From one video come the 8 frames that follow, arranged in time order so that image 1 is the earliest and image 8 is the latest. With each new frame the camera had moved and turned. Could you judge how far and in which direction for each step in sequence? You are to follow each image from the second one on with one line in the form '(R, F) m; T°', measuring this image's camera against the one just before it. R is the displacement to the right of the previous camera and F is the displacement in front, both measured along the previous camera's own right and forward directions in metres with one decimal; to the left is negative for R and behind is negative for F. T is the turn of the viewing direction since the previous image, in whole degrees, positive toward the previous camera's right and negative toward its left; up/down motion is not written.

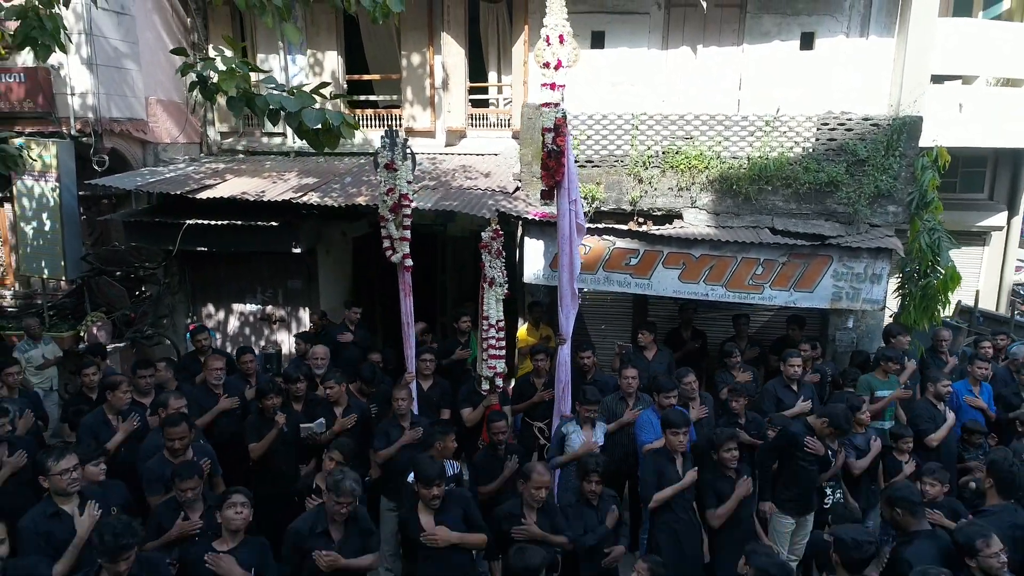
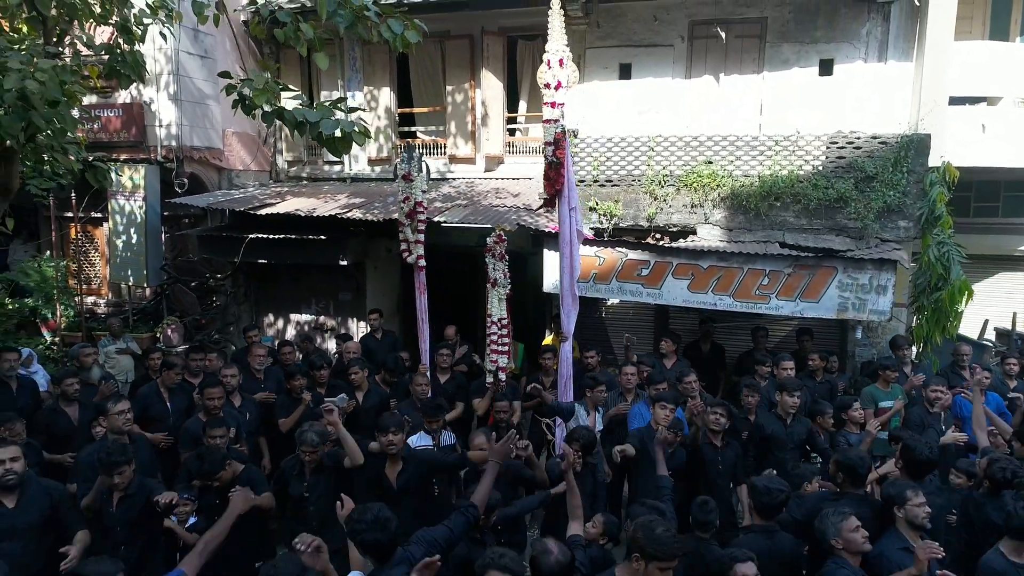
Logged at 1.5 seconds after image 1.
(+0.8, -0.6) m; -7°
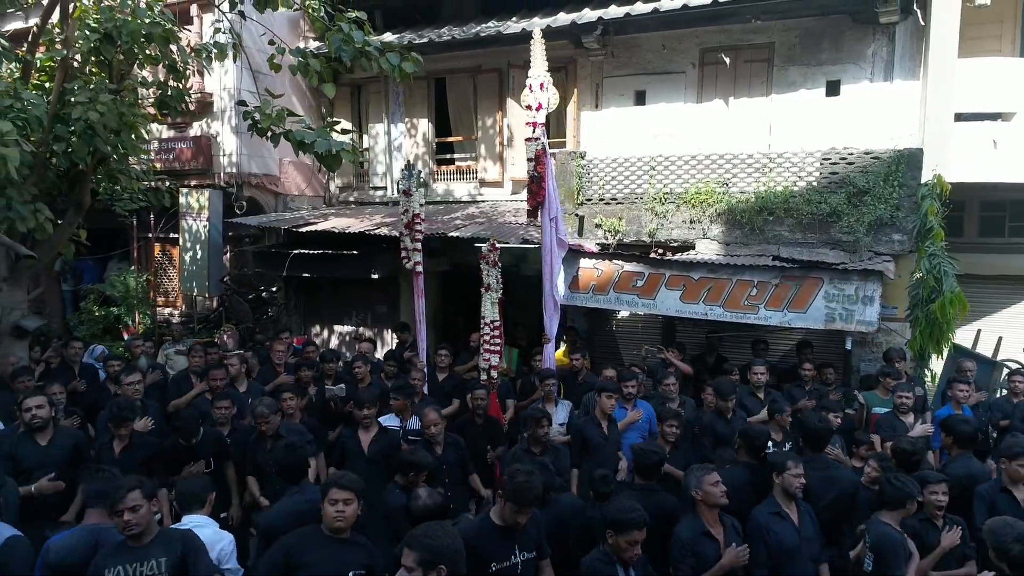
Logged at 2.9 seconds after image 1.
(+1.1, -0.5) m; -8°
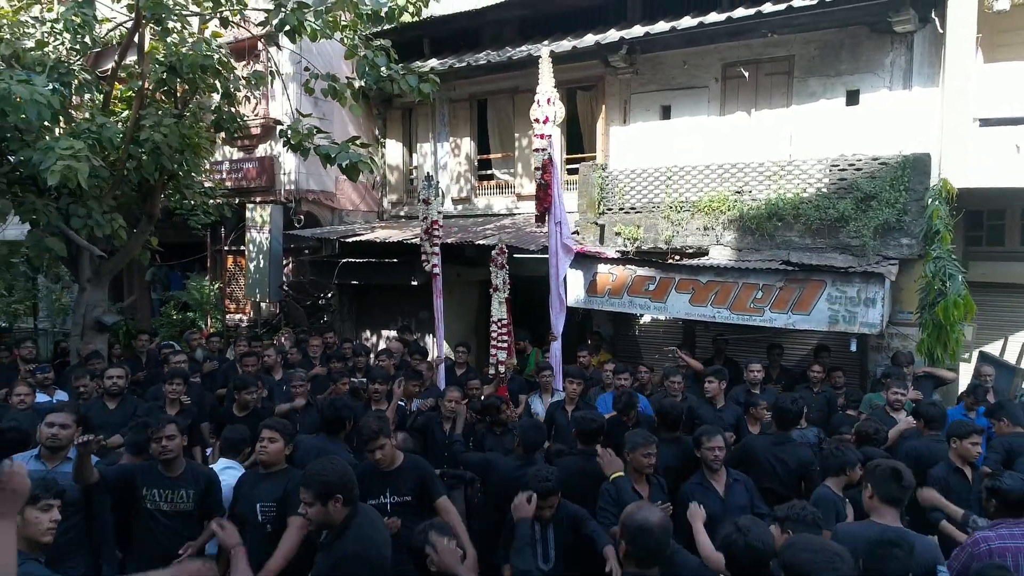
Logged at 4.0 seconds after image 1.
(+0.9, -0.5) m; -7°
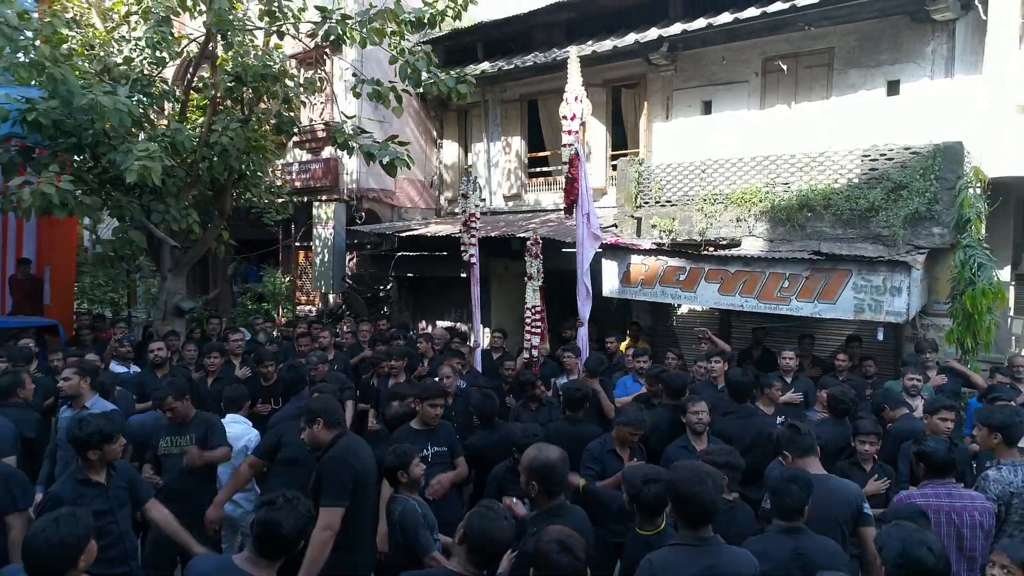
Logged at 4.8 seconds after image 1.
(+0.6, -0.5) m; -7°
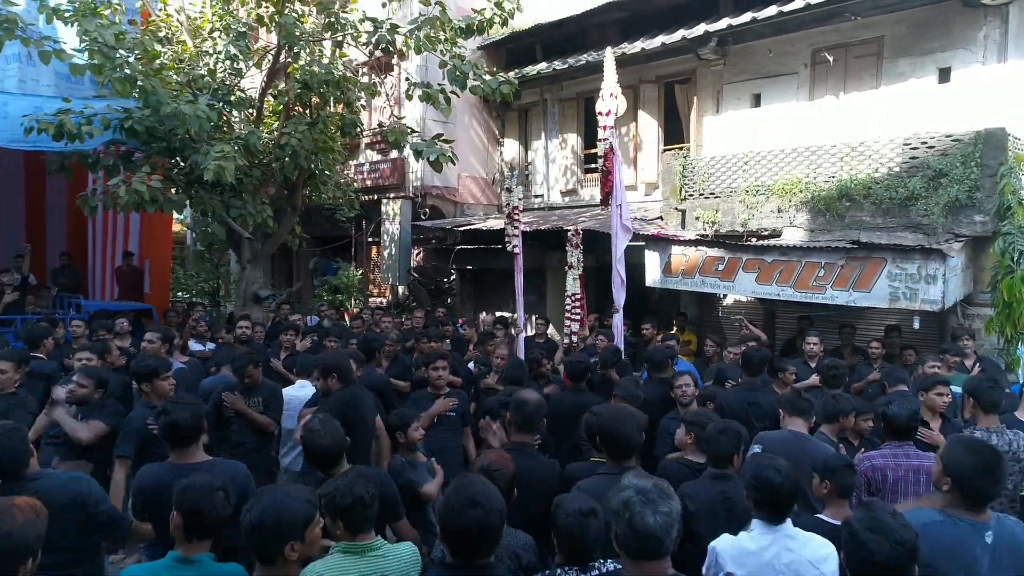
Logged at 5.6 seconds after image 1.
(+0.6, -0.5) m; -7°
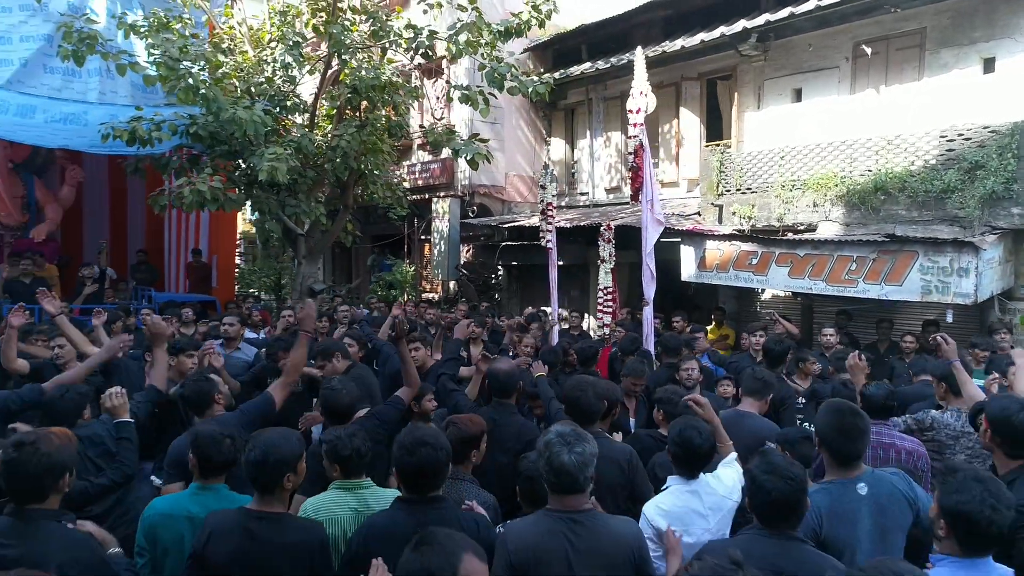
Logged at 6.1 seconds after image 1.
(+0.4, -0.3) m; -5°
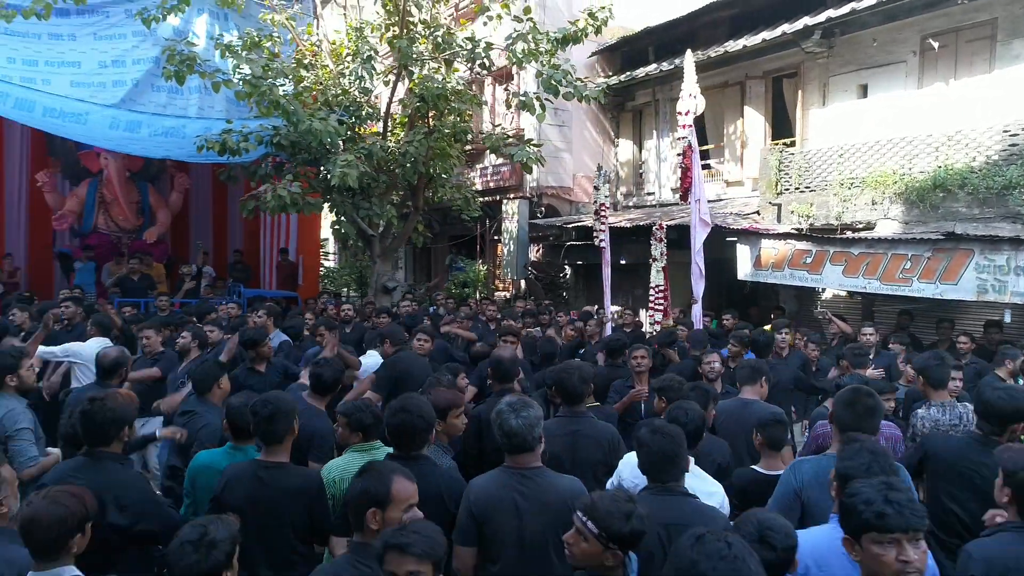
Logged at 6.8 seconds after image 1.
(+0.5, -0.4) m; -7°
